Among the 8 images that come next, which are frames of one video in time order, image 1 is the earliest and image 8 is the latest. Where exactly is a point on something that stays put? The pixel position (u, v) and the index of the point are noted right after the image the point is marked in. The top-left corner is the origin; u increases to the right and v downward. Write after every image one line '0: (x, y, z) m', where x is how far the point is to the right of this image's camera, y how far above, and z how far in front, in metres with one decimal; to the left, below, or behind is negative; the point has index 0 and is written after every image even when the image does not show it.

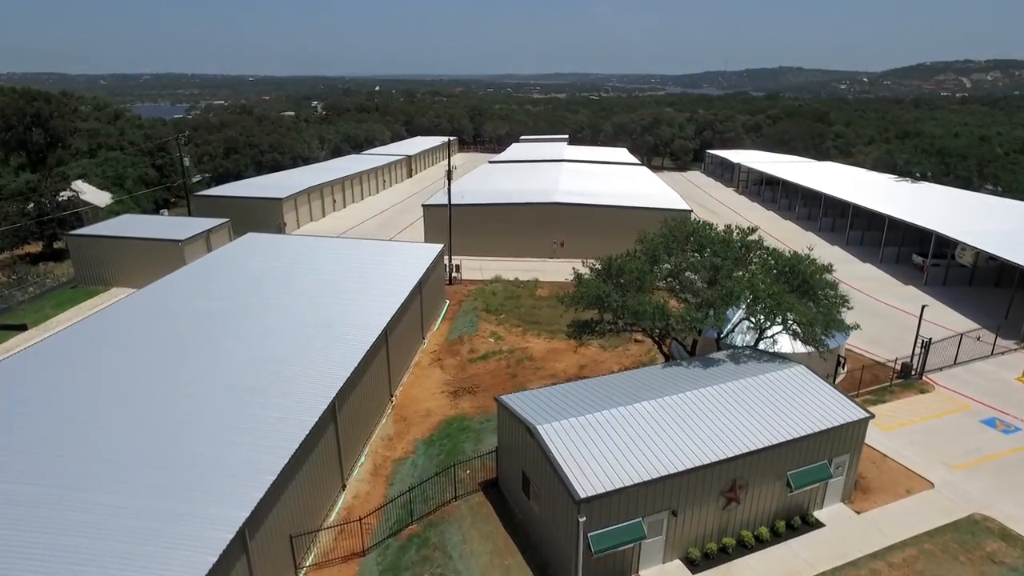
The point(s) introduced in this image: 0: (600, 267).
0: (+2.0, +0.4, +15.1) m
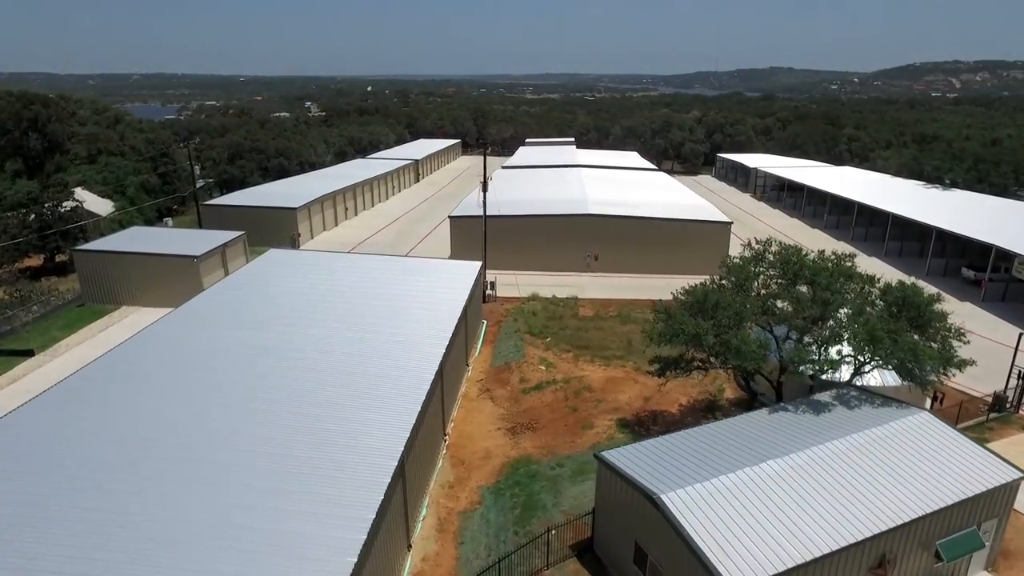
0: (+3.6, -0.2, +13.7) m
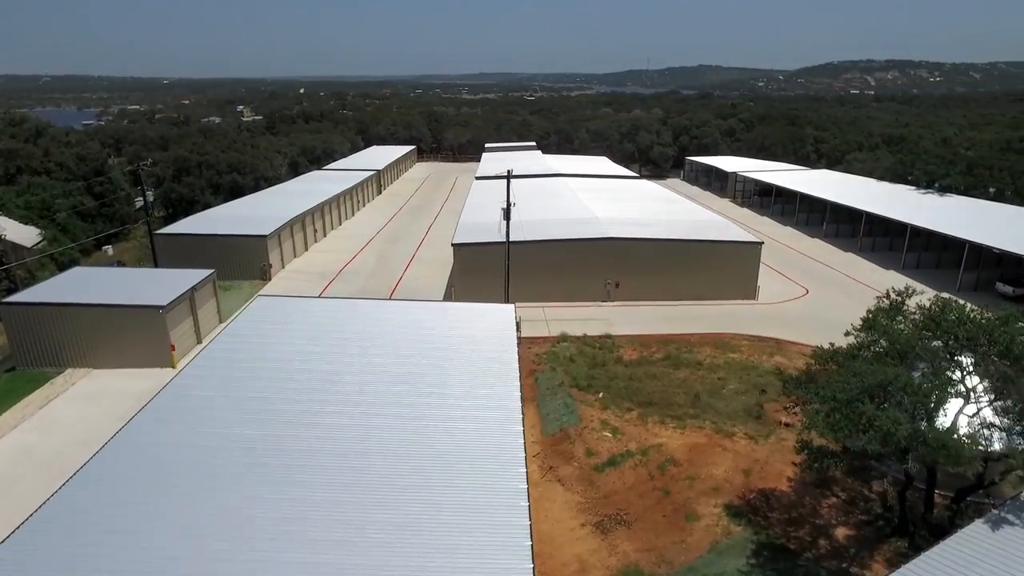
0: (+5.4, -1.3, +11.1) m
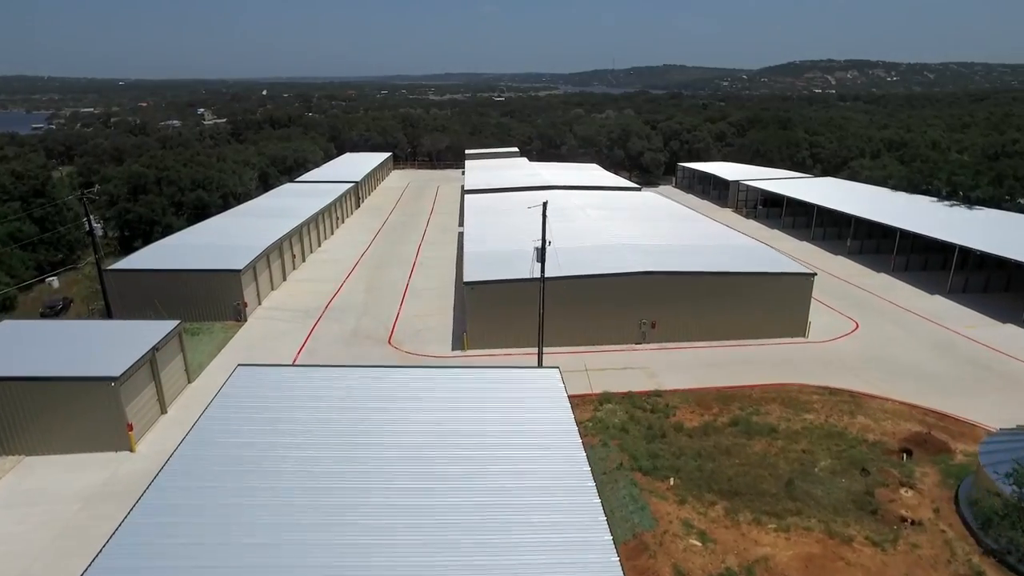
0: (+6.8, -2.6, +7.9) m
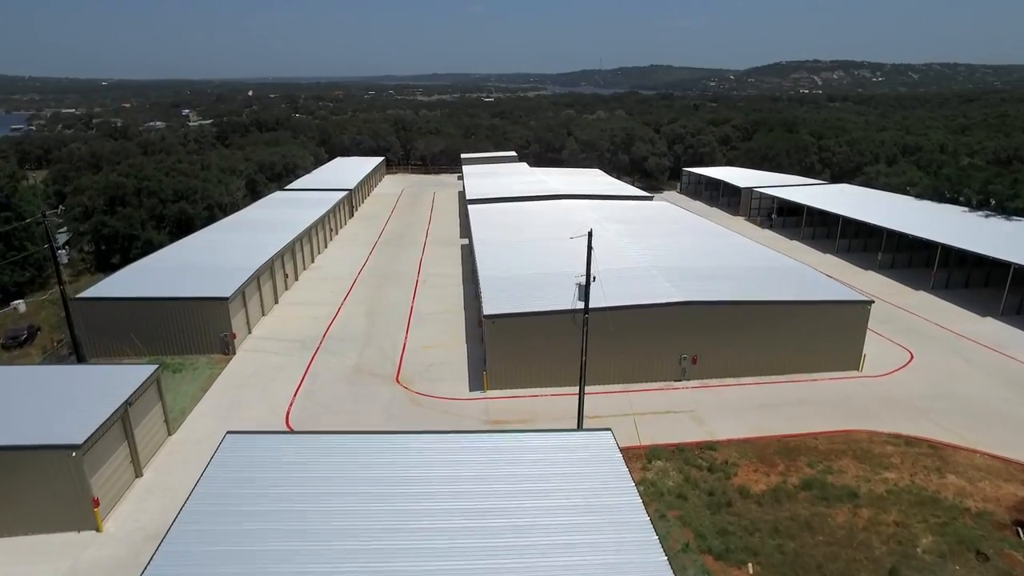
0: (+7.8, -3.5, +5.6) m
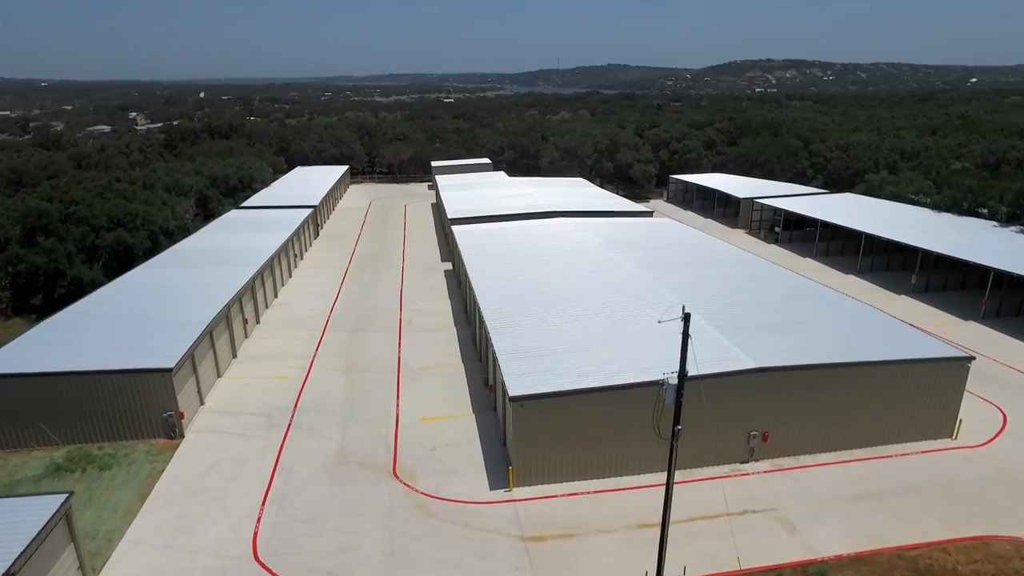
0: (+9.3, -4.9, +1.9) m
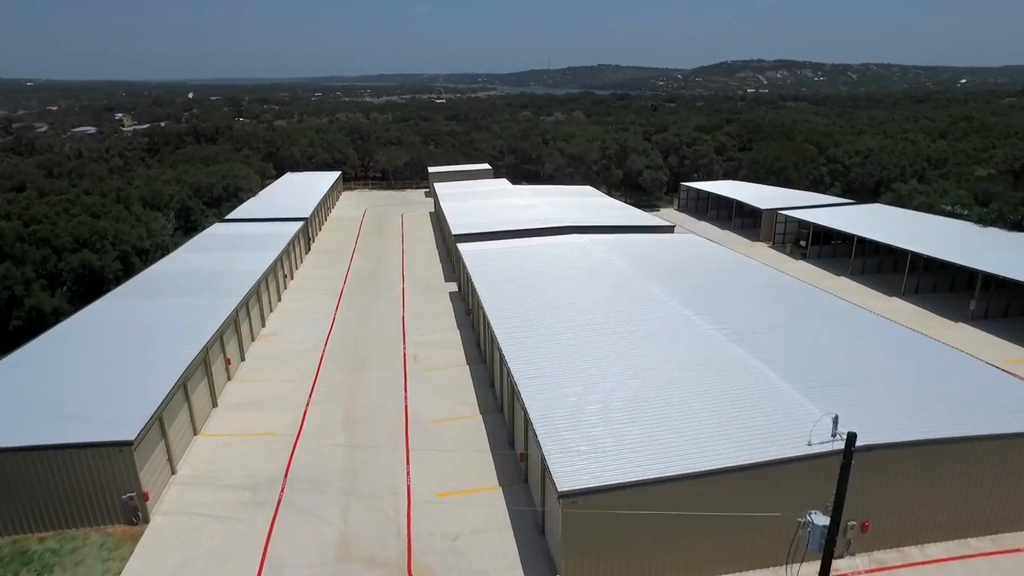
0: (+10.3, -6.0, -1.0) m
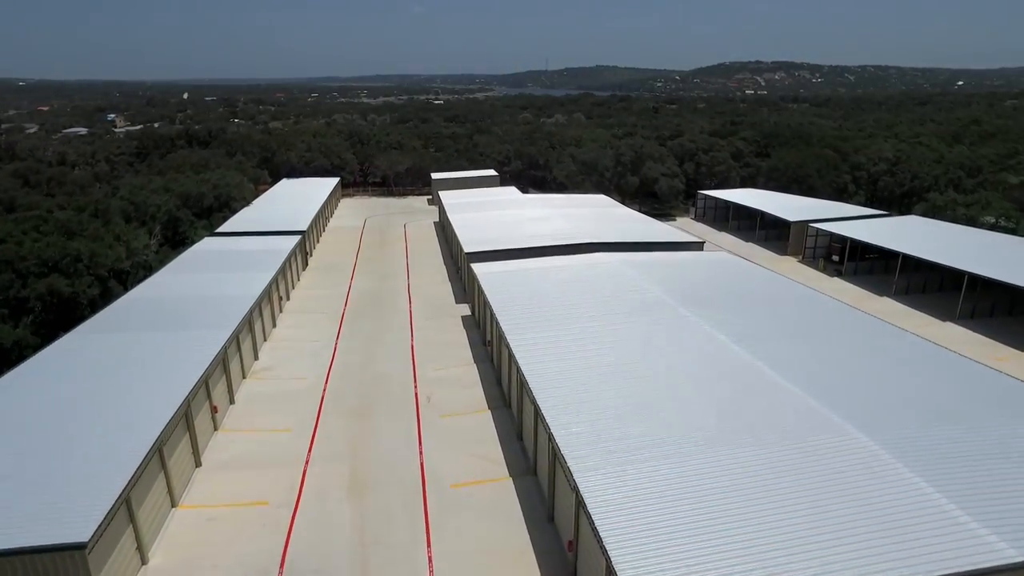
0: (+11.3, -6.9, -3.7) m
